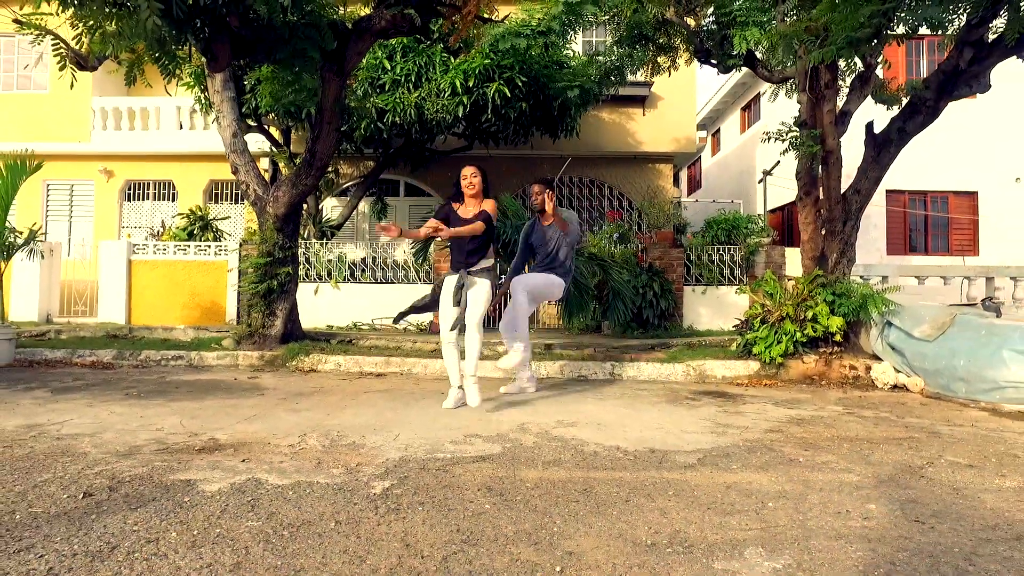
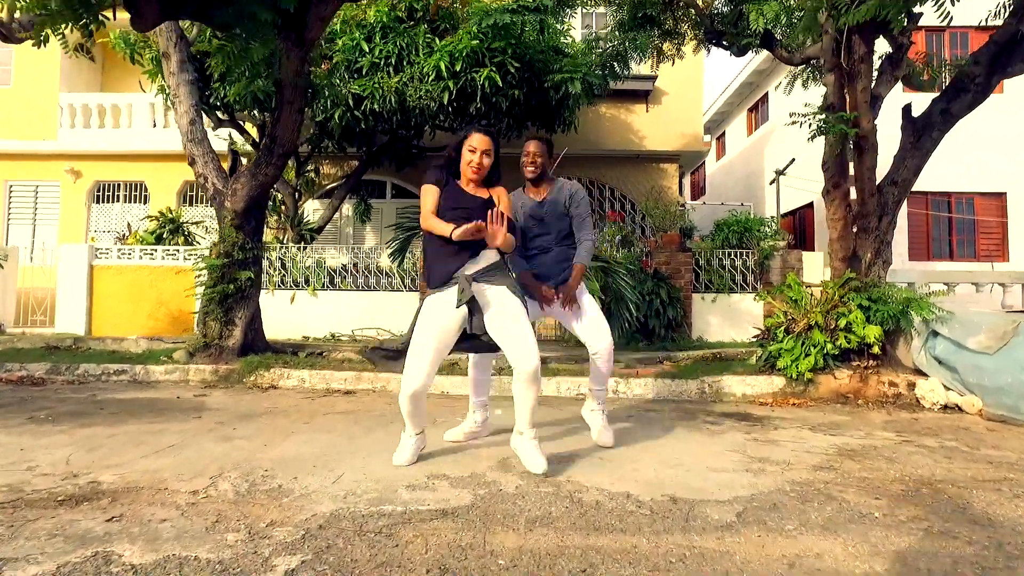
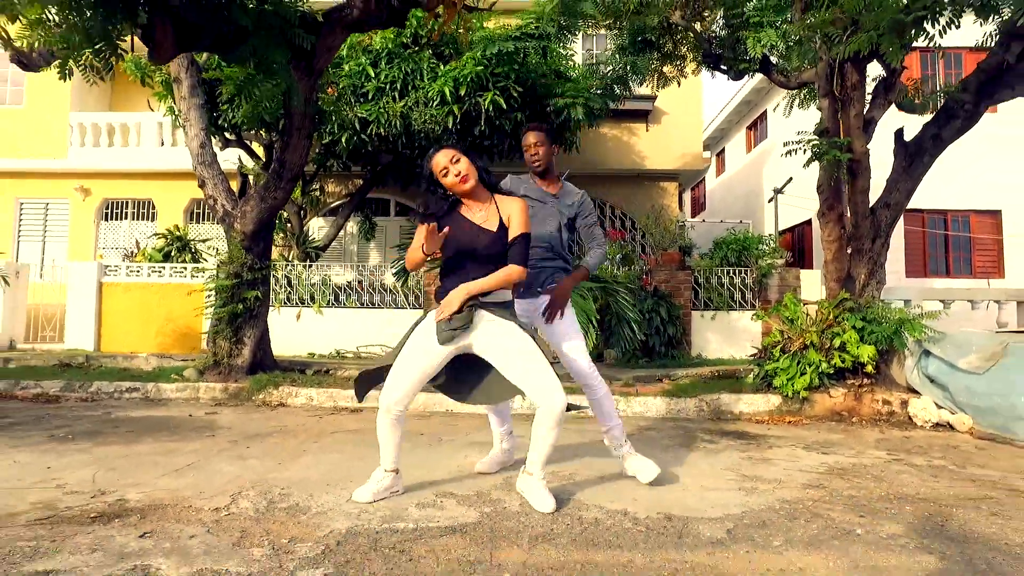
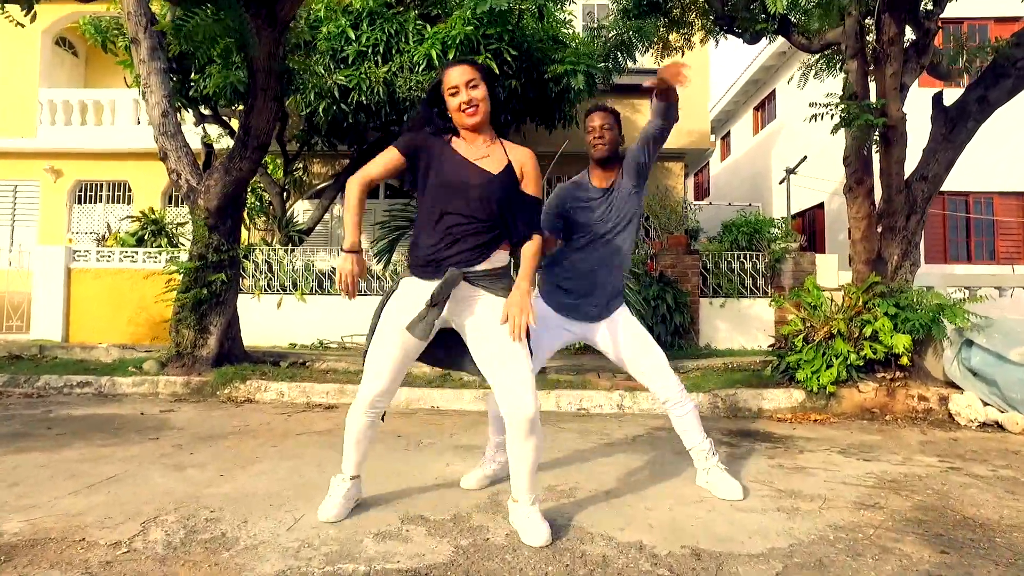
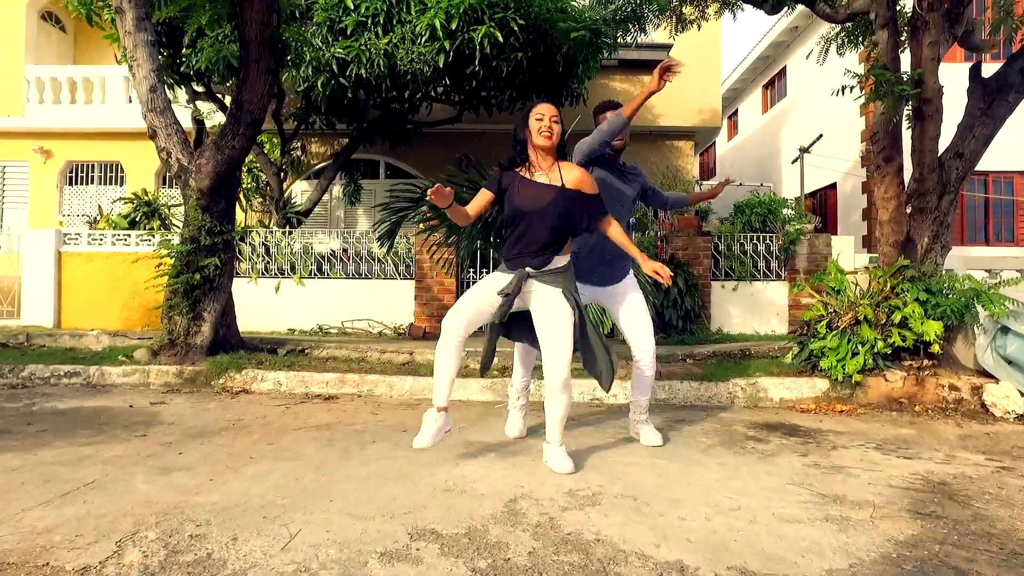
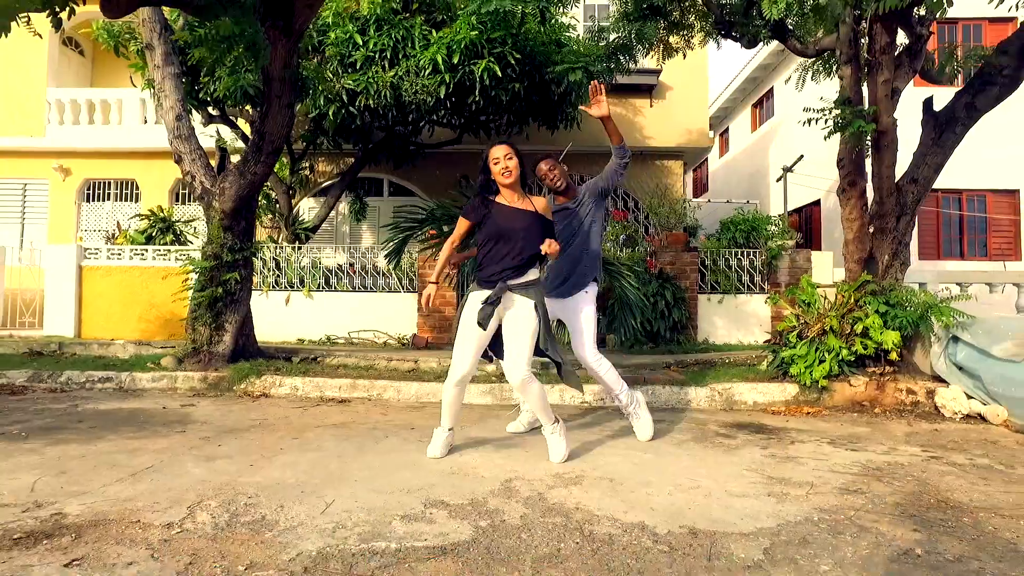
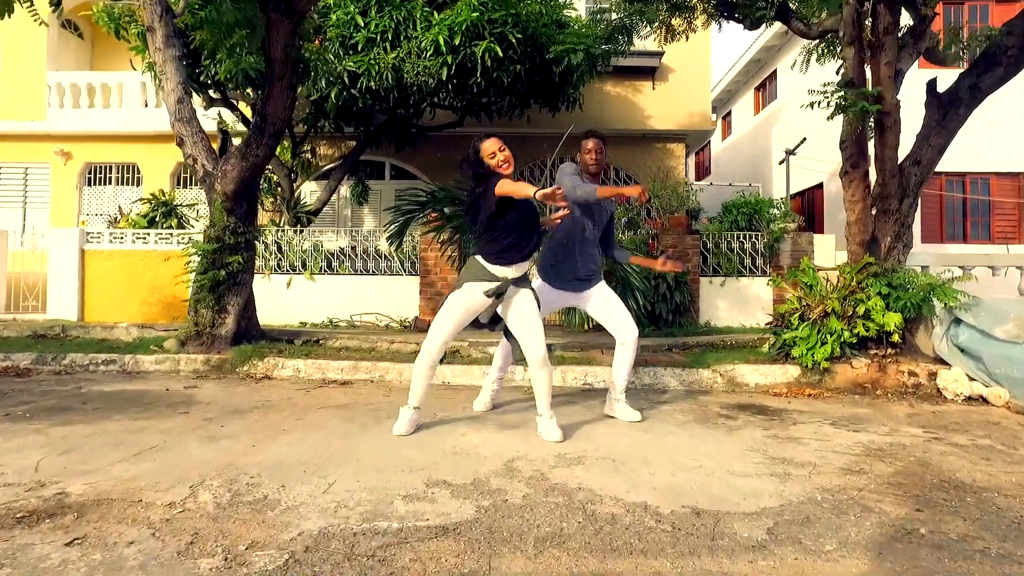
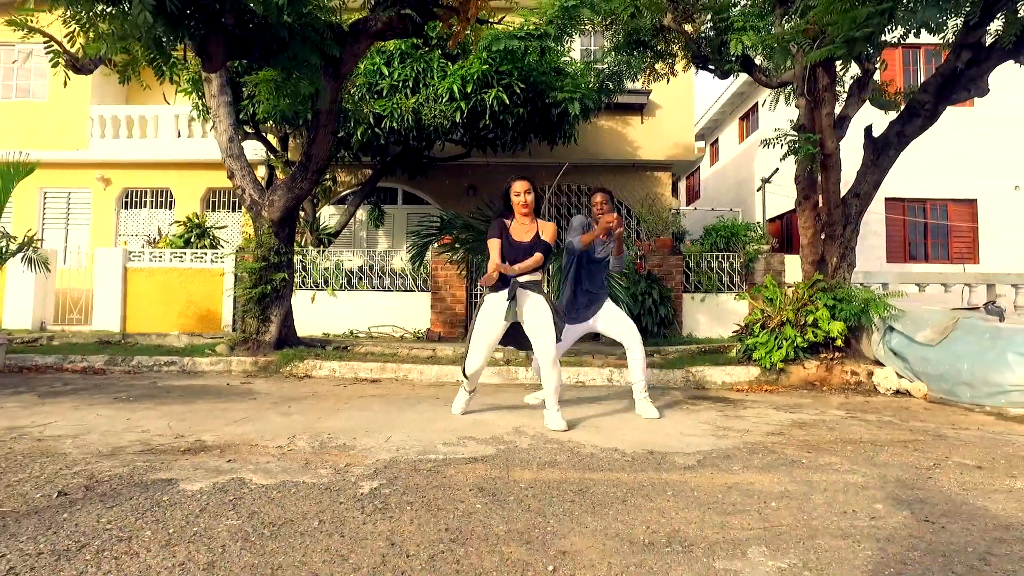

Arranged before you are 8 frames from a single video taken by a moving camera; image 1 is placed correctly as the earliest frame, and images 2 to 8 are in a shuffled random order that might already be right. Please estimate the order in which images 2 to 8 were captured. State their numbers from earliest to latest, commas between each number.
7, 5, 6, 8, 2, 4, 3
